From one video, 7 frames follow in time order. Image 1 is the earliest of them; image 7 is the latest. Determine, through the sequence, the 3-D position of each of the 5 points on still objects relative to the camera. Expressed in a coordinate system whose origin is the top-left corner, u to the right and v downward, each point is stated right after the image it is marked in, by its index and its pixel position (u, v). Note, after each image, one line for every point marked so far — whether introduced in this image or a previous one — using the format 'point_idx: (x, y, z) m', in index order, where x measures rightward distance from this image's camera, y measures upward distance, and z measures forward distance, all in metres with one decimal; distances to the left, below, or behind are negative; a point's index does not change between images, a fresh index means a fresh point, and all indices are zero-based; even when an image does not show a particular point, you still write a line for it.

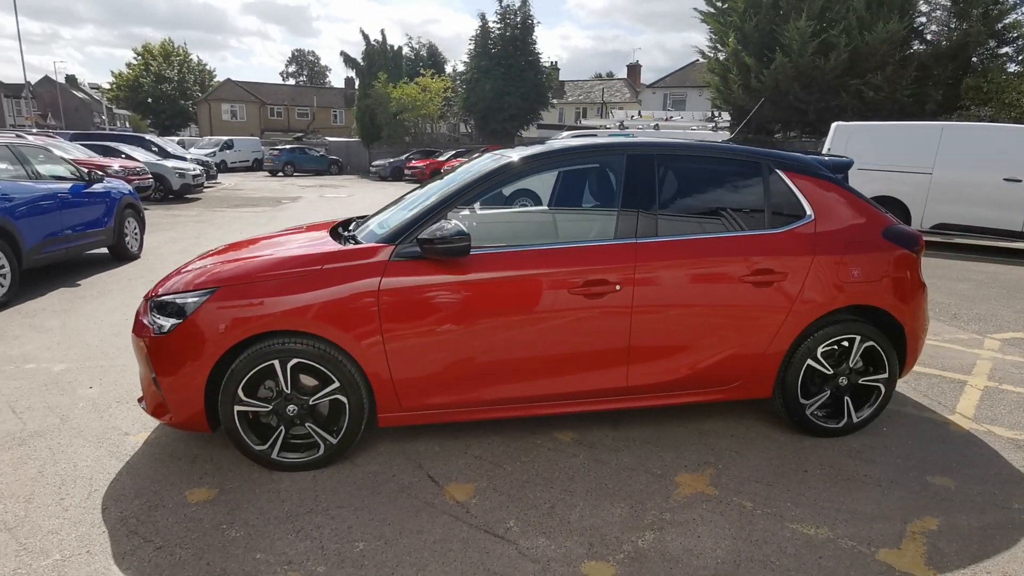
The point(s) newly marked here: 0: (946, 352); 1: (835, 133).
0: (+3.6, -0.5, +5.0) m
1: (+5.6, +2.7, +10.4) m
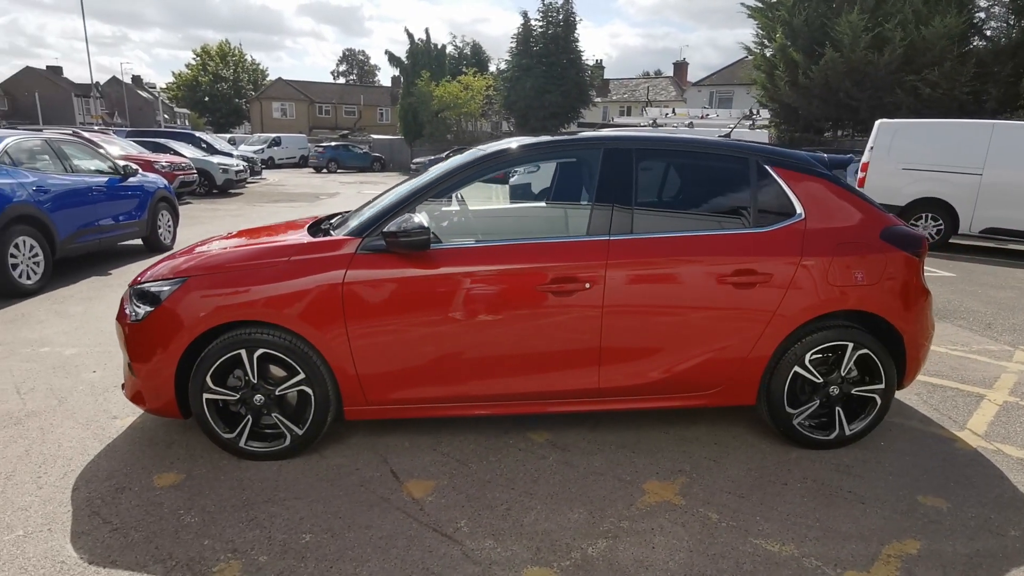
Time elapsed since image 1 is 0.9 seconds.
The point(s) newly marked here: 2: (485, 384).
0: (+3.5, -0.6, +4.7) m
1: (+6.1, +2.6, +9.9) m
2: (-0.2, -0.5, +3.2) m
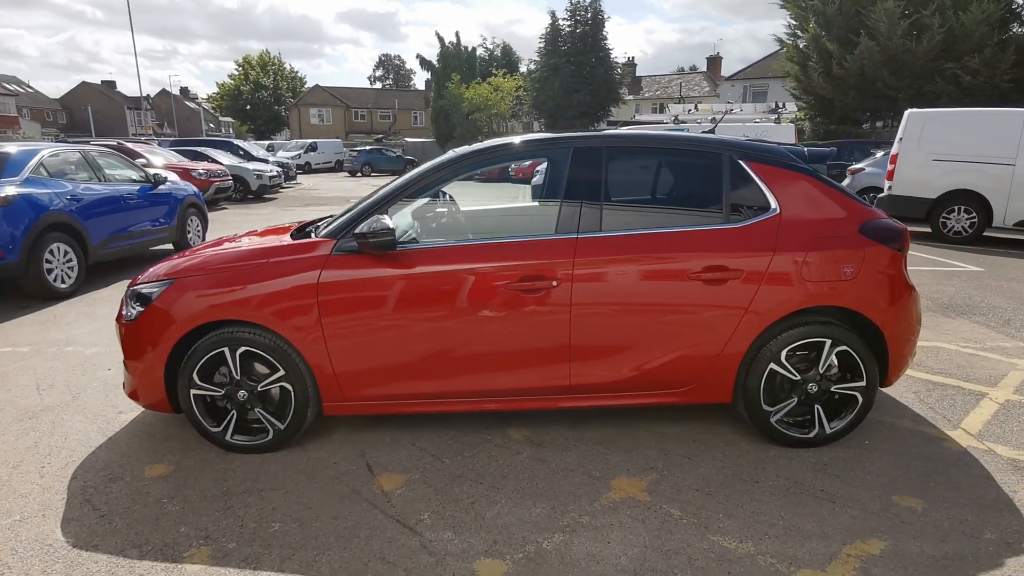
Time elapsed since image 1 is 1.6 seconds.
0: (+3.5, -0.6, +4.5) m
1: (+6.3, +2.7, +9.6) m
2: (-0.3, -0.5, +3.3) m
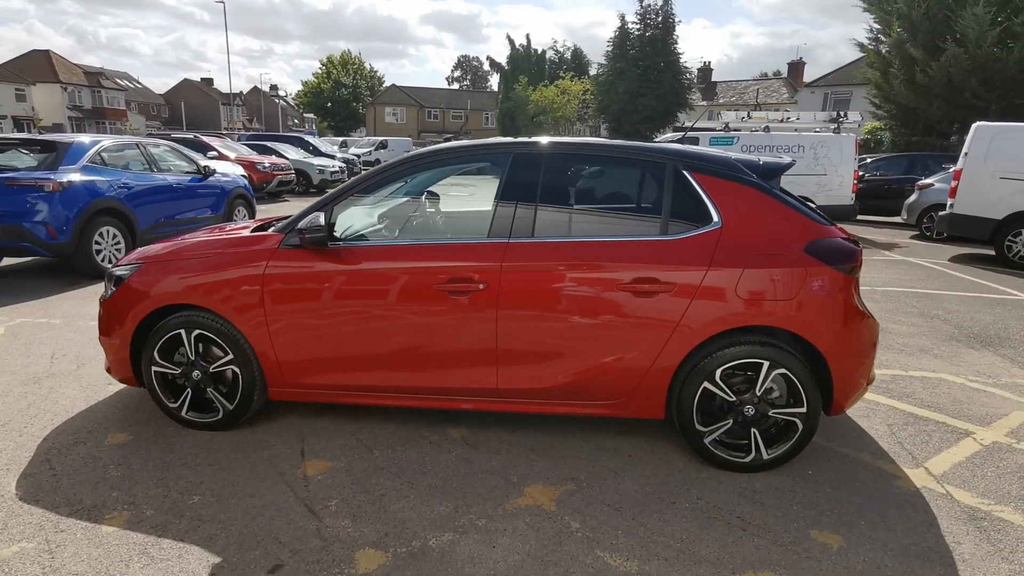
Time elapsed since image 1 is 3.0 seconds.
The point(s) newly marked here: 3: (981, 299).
0: (+3.2, -0.8, +4.1) m
1: (+6.8, +2.3, +8.8) m
2: (-0.7, -0.5, +3.3) m
3: (+5.2, -0.1, +6.7) m
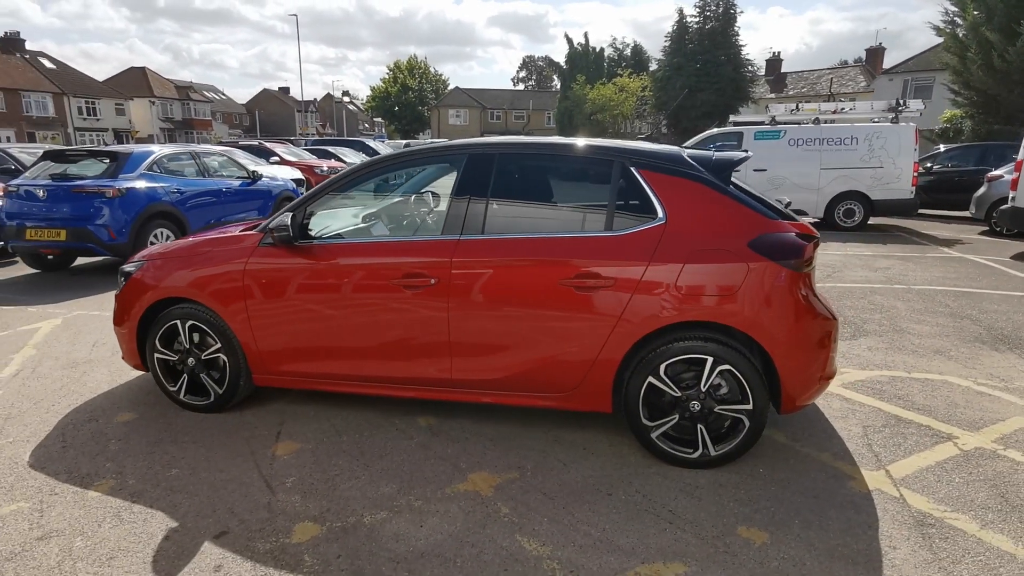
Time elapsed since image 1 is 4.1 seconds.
0: (+3.0, -0.7, +3.9) m
1: (+7.2, +2.3, +8.1) m
2: (-0.9, -0.5, +3.6) m
3: (+5.3, -0.1, +6.2) m
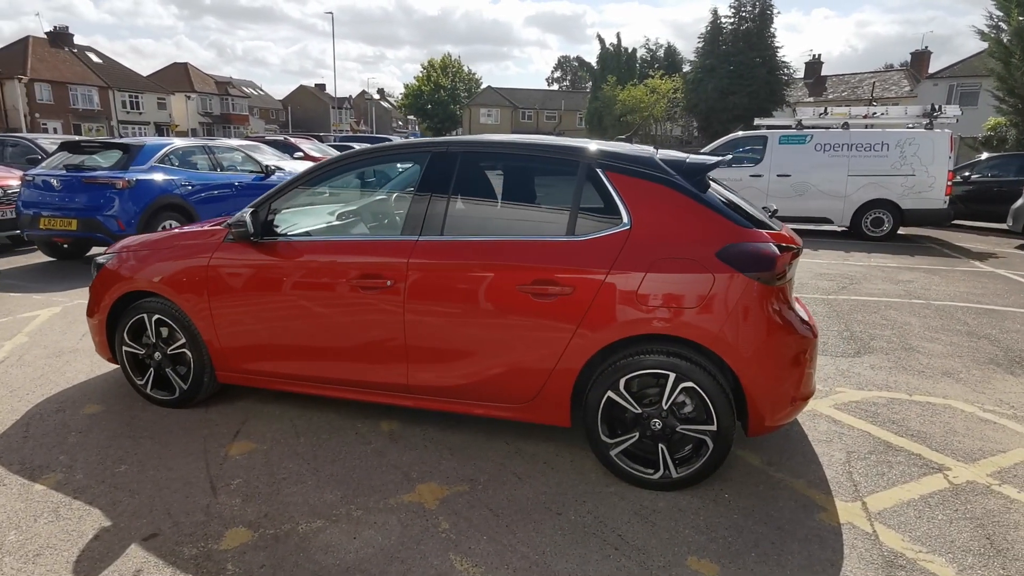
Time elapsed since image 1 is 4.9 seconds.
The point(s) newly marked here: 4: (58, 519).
0: (+2.8, -0.9, +3.6) m
1: (+7.2, +2.0, +7.6) m
2: (-1.1, -0.5, +3.5) m
3: (+5.3, -0.3, +5.8) m
4: (-2.1, -1.1, +2.7) m
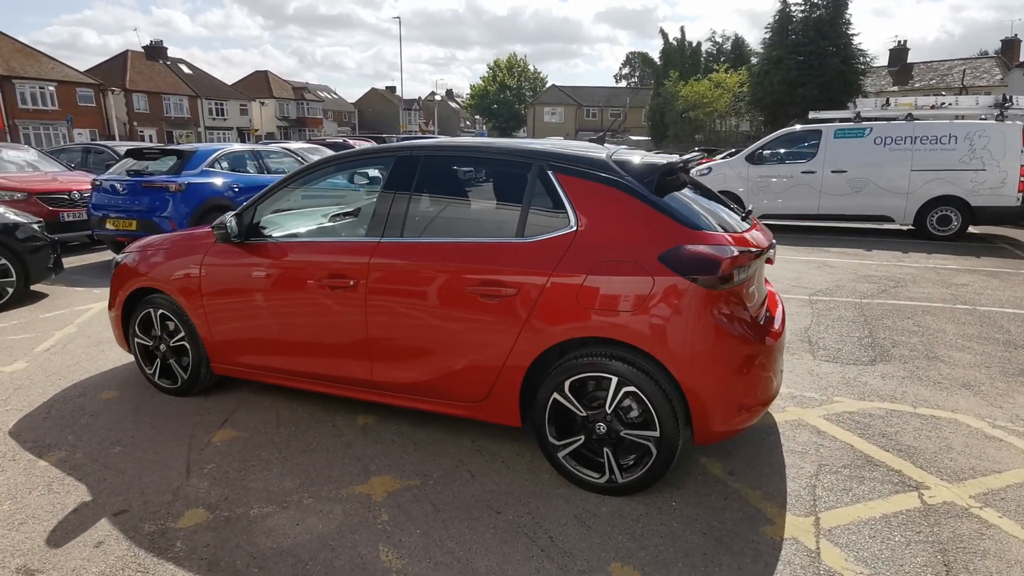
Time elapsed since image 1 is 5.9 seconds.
0: (+2.6, -0.9, +3.3) m
1: (+7.5, +1.9, +6.8) m
2: (-1.3, -0.4, +3.7) m
3: (+5.3, -0.4, +5.2) m
4: (-2.4, -1.0, +3.0) m
